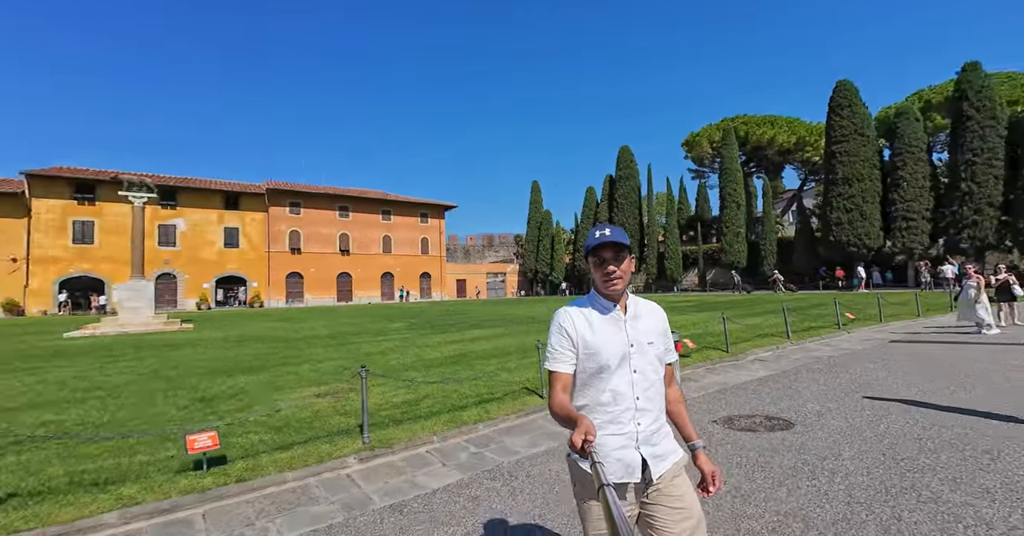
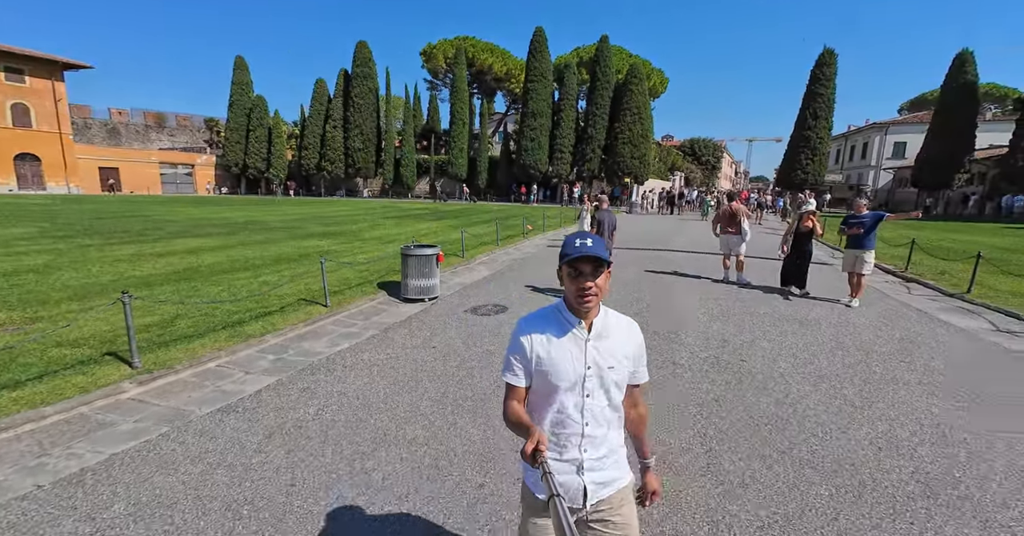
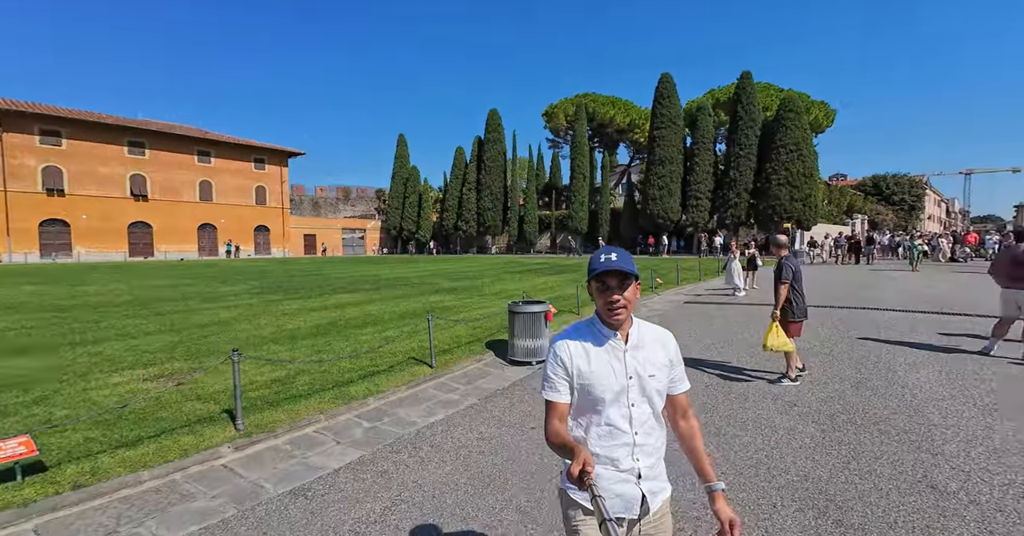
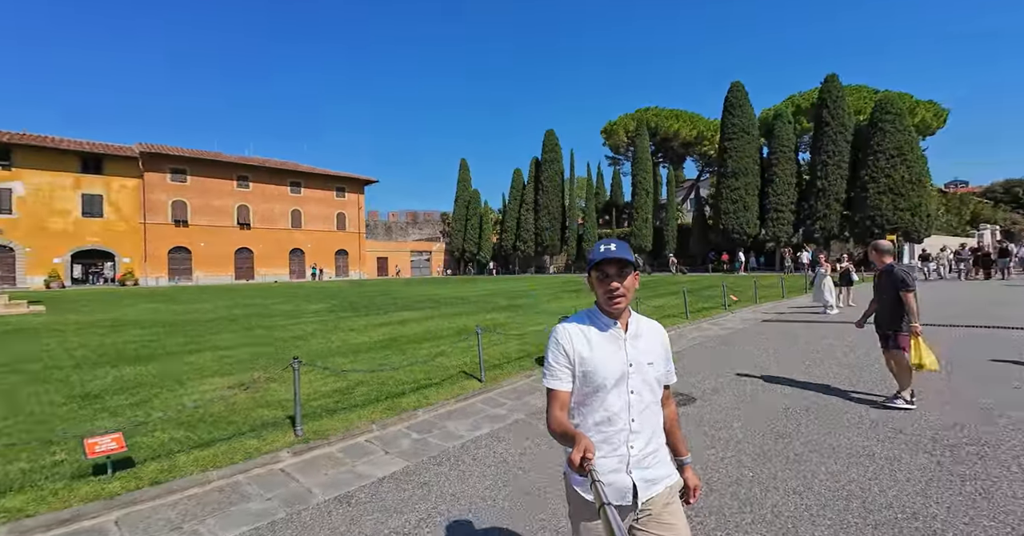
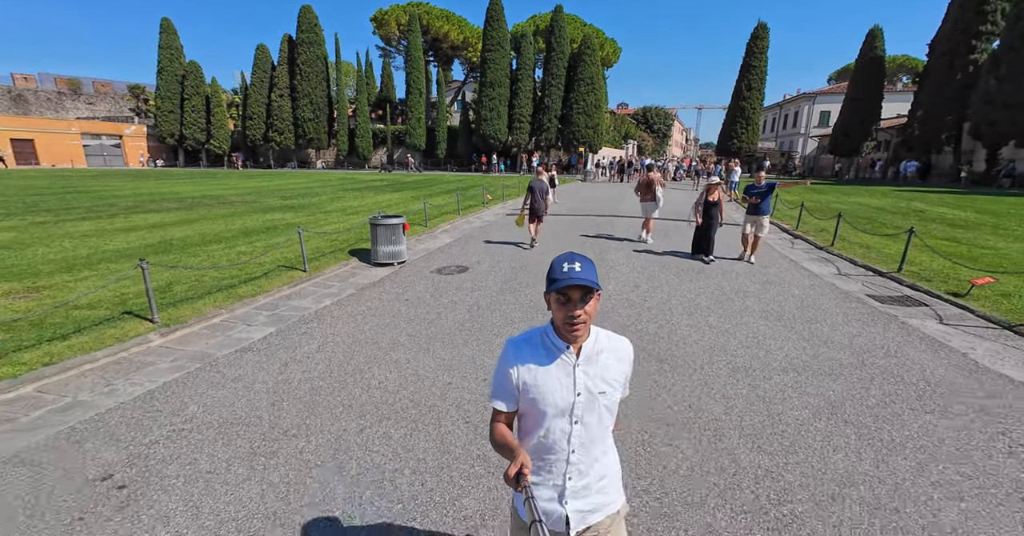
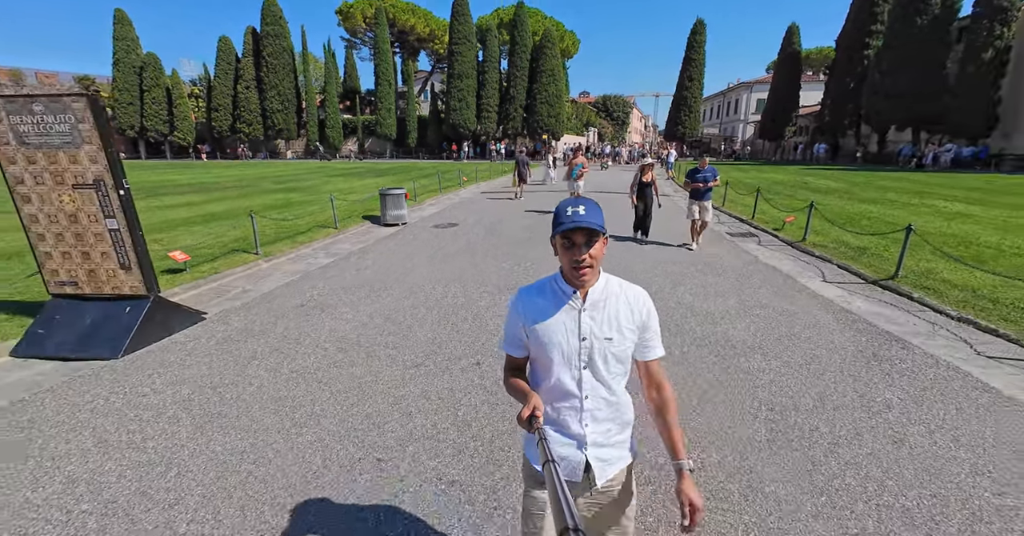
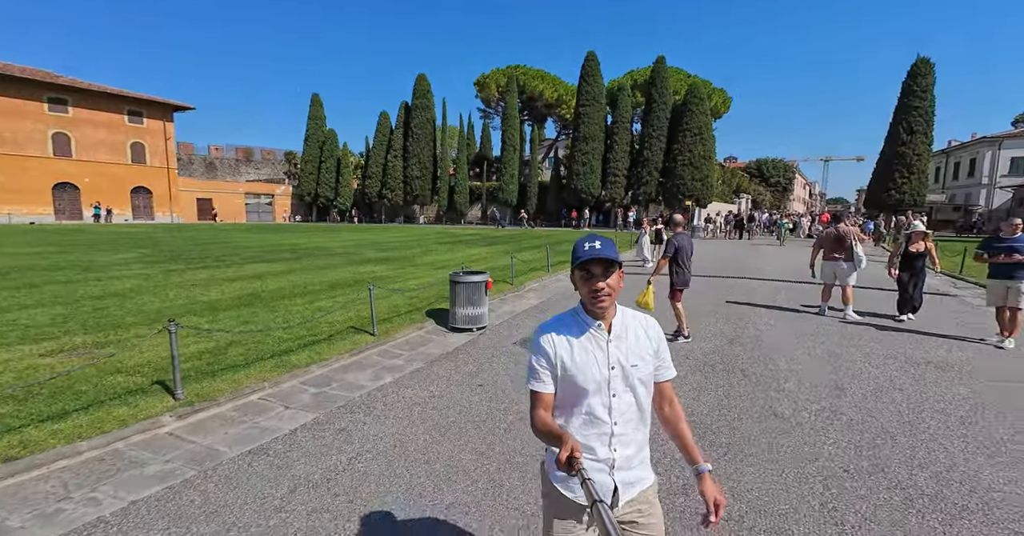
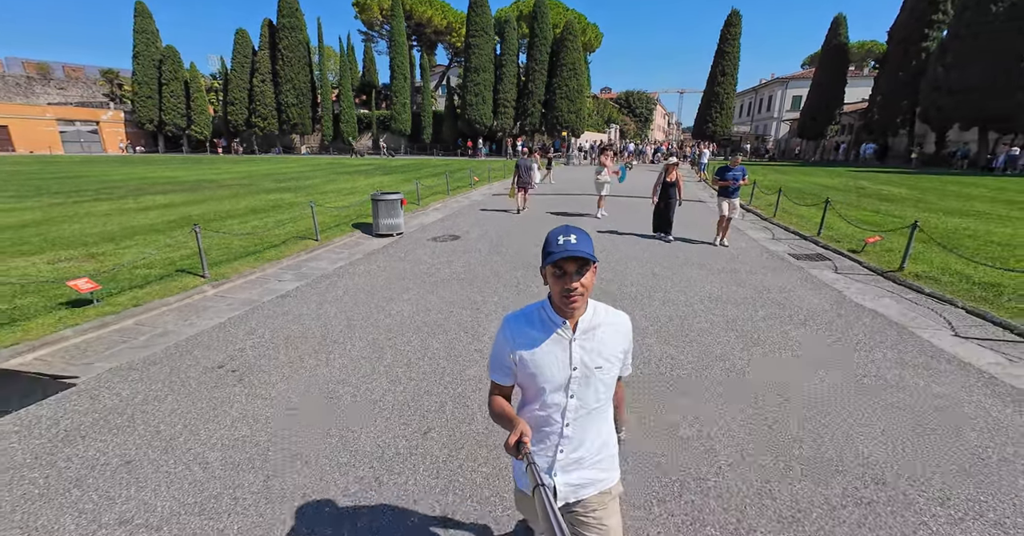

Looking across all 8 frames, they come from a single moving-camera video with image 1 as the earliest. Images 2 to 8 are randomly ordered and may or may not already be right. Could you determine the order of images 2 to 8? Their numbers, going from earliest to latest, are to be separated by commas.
4, 3, 7, 2, 5, 8, 6
